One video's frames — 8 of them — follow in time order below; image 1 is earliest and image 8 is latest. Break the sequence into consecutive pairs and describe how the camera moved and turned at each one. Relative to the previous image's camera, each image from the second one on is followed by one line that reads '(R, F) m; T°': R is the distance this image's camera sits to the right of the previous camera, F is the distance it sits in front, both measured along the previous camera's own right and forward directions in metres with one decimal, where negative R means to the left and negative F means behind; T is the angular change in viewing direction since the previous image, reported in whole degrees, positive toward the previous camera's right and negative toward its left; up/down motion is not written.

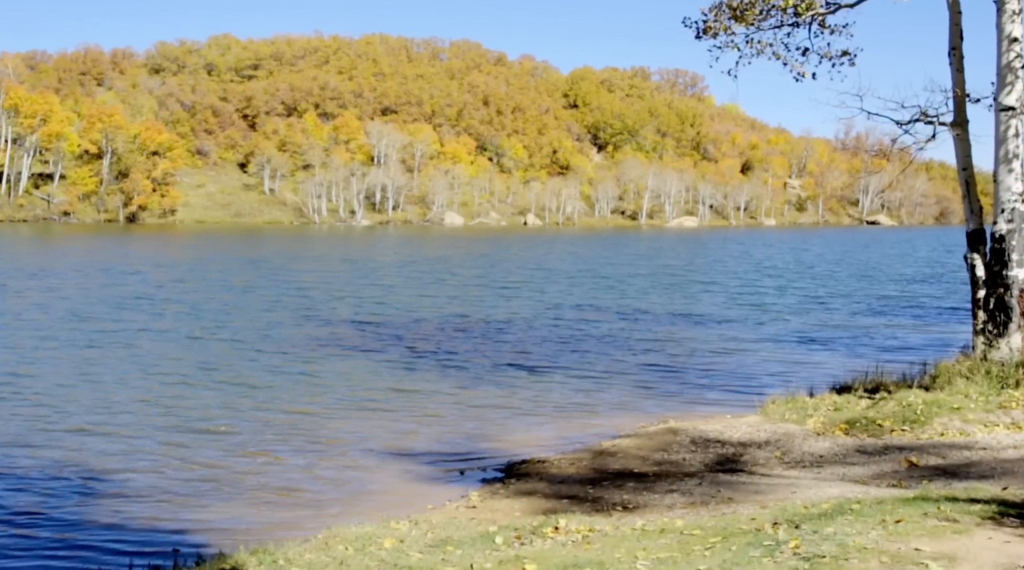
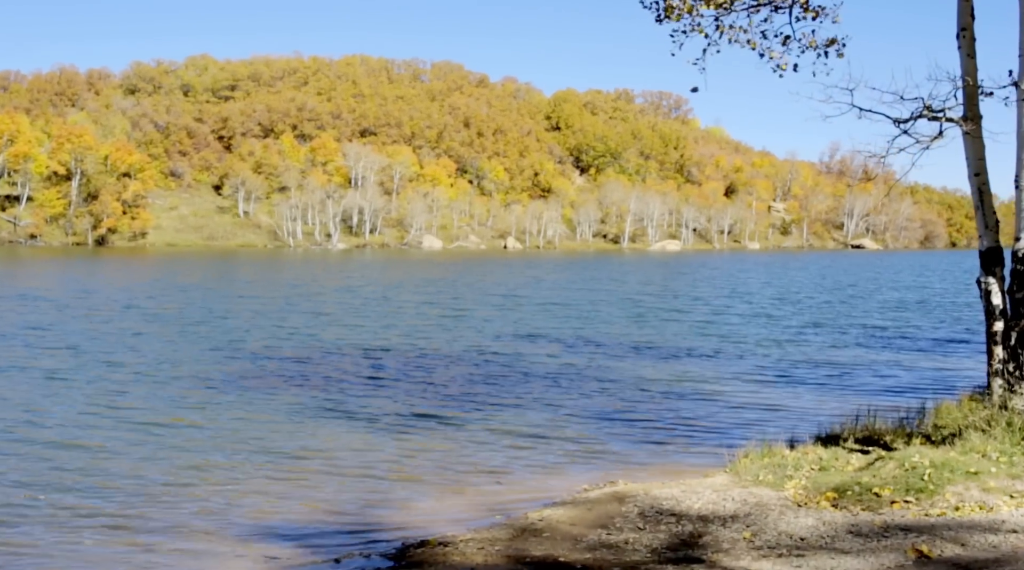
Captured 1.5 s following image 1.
(+1.2, +4.4) m; +1°
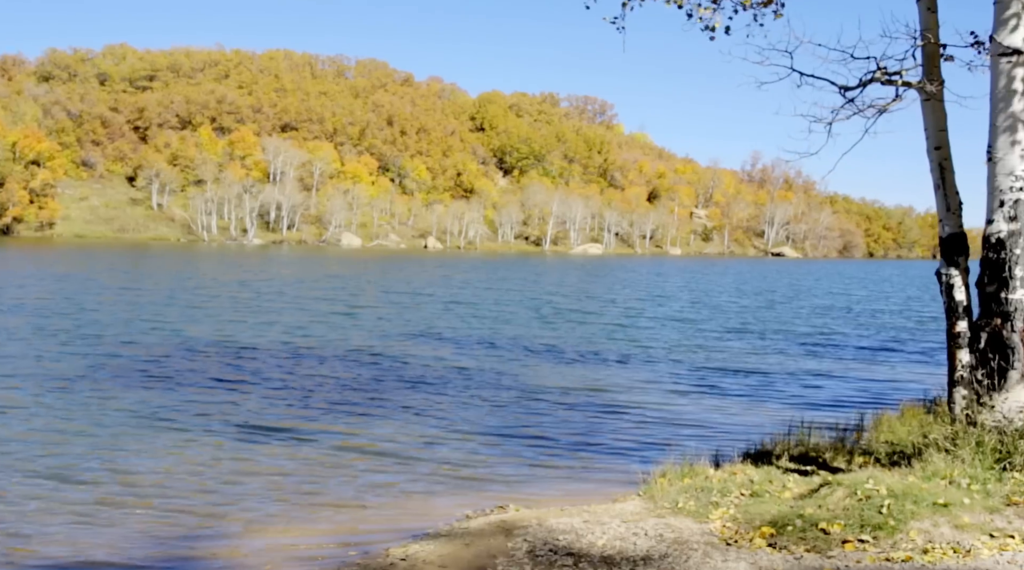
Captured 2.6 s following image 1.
(+0.7, +3.5) m; +4°
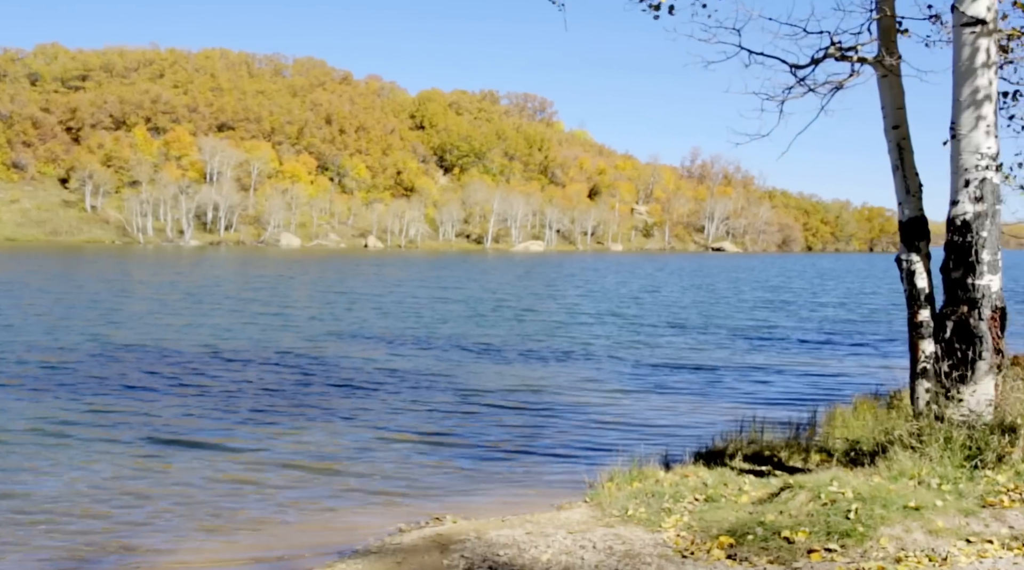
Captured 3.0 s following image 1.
(+0.1, +1.2) m; +3°
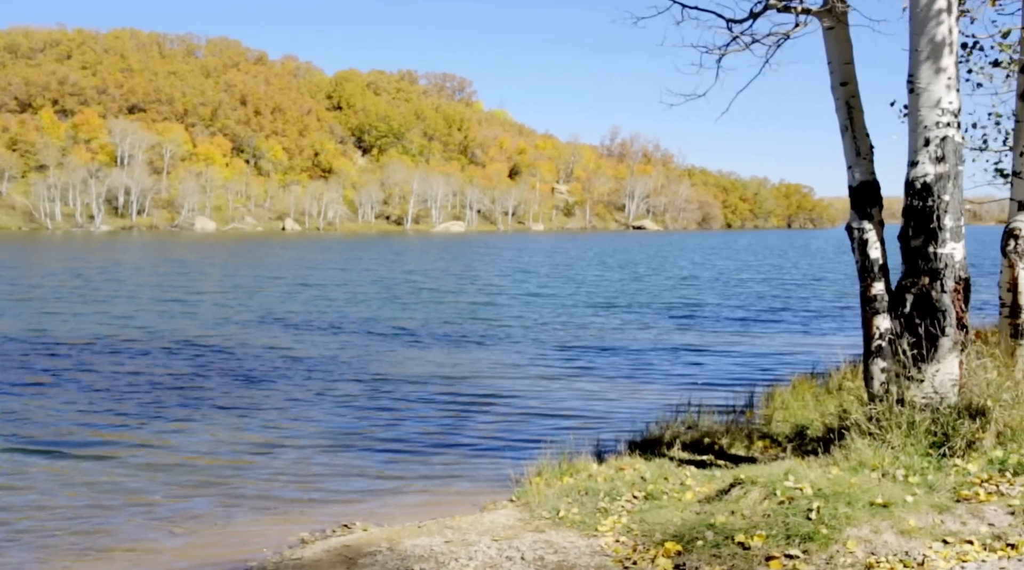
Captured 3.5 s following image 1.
(+0.1, +1.6) m; +4°
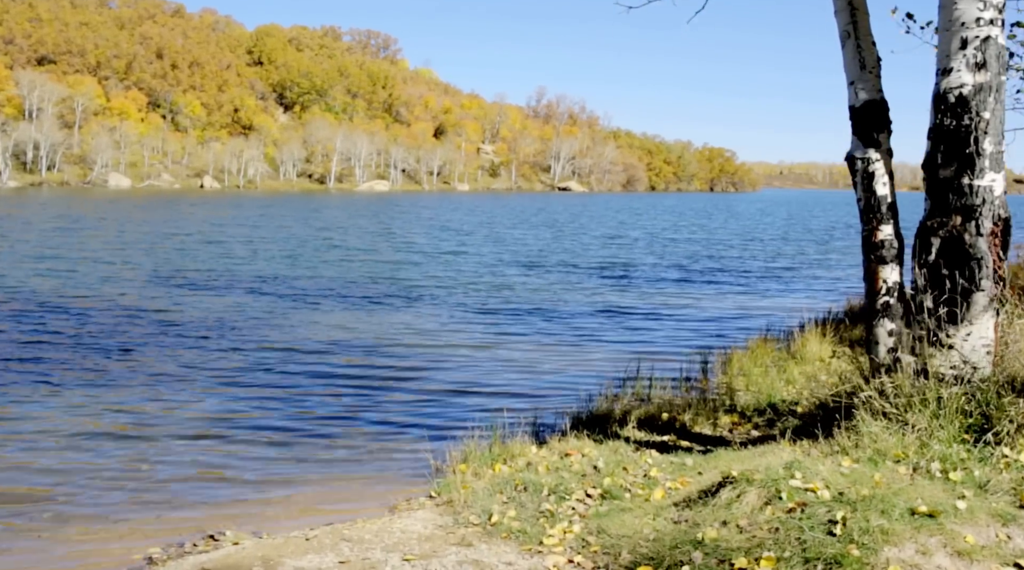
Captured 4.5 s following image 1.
(0.0, +3.0) m; +4°
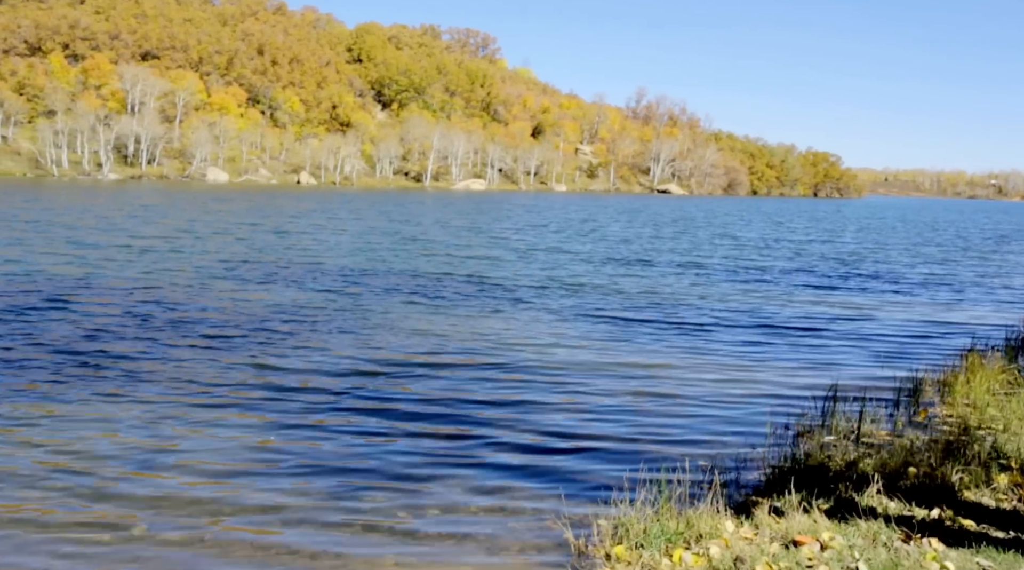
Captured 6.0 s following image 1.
(-0.7, +4.5) m; -5°
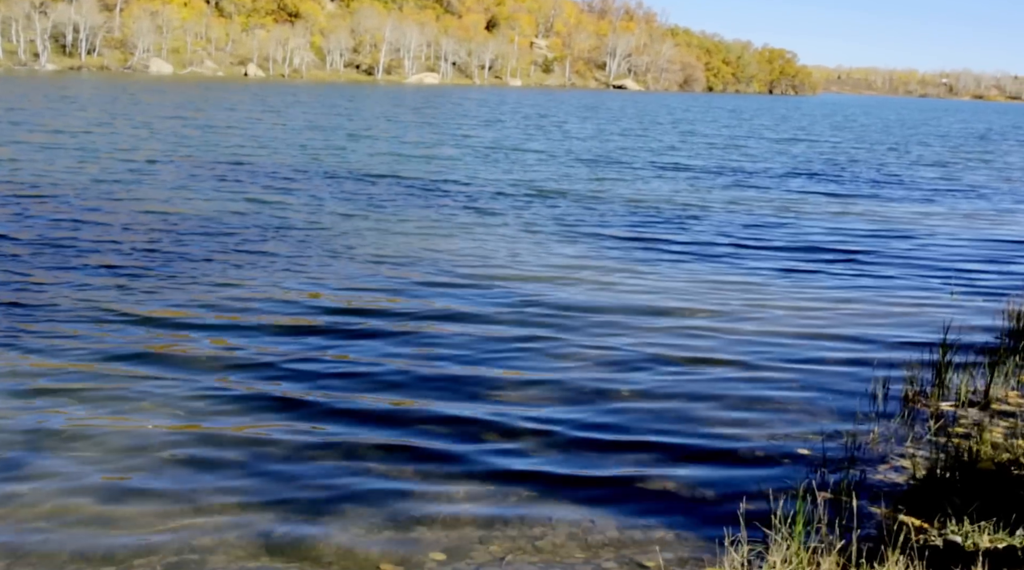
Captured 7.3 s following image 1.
(-0.7, +2.7) m; +2°
